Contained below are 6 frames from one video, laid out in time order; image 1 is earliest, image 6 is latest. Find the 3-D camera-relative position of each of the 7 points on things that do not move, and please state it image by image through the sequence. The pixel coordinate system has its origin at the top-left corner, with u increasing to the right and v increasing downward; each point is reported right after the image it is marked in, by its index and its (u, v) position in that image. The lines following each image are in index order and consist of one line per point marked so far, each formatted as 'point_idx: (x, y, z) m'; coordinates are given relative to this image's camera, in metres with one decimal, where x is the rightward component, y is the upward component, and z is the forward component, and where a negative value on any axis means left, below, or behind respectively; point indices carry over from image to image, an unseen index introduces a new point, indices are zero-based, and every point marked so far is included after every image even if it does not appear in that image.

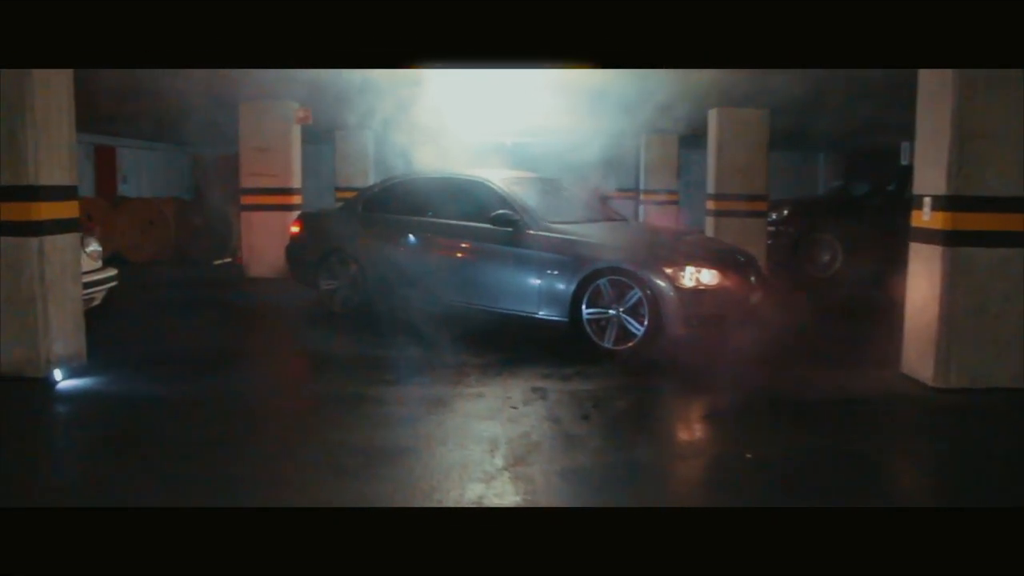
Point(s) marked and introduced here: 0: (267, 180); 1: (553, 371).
0: (-3.6, +1.6, +14.9) m
1: (+0.3, -0.7, +8.2) m
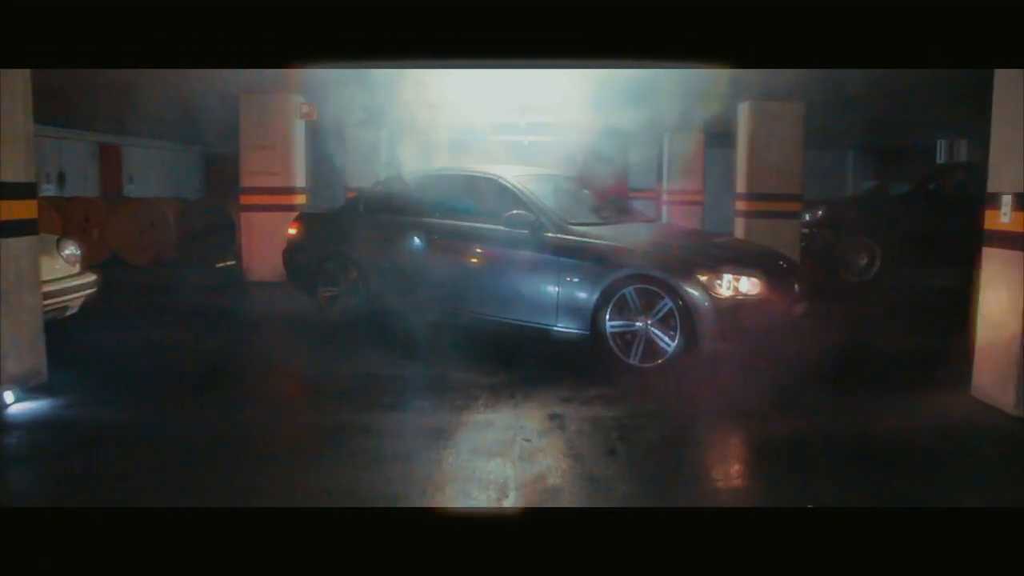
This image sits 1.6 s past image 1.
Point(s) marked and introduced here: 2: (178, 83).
0: (-3.3, +1.5, +14.1) m
1: (+0.4, -0.8, +7.3) m
2: (-5.1, +2.9, +15.4) m
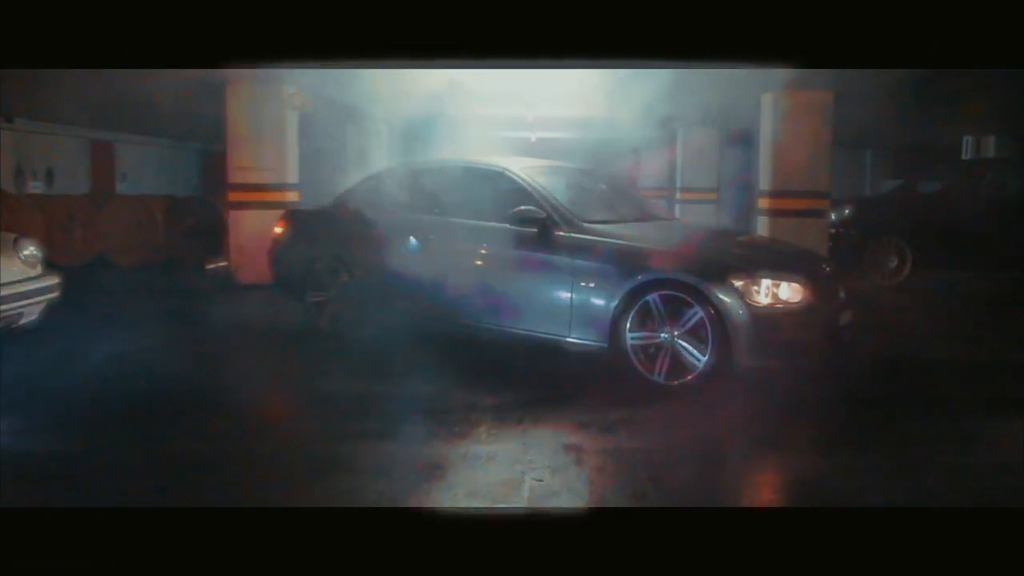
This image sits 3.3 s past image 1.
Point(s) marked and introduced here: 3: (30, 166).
0: (-3.3, +1.5, +13.3) m
1: (+0.5, -0.8, +6.4) m
2: (-5.0, +2.9, +14.6) m
3: (-9.0, +2.3, +19.1) m
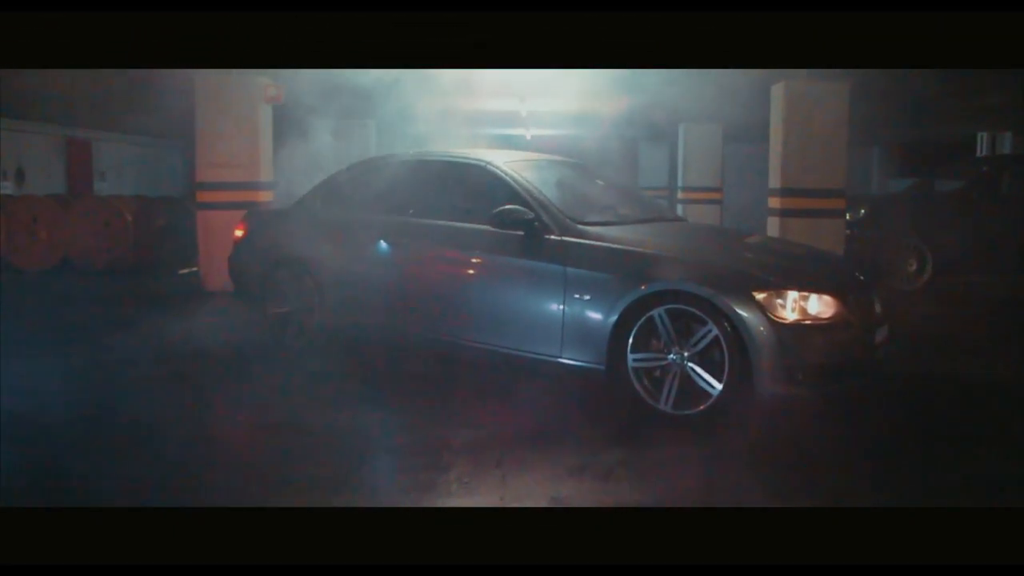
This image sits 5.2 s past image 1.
0: (-3.4, +1.4, +12.4) m
1: (+0.4, -0.9, +5.5) m
2: (-5.1, +2.8, +13.6) m
3: (-9.1, +2.2, +18.2) m
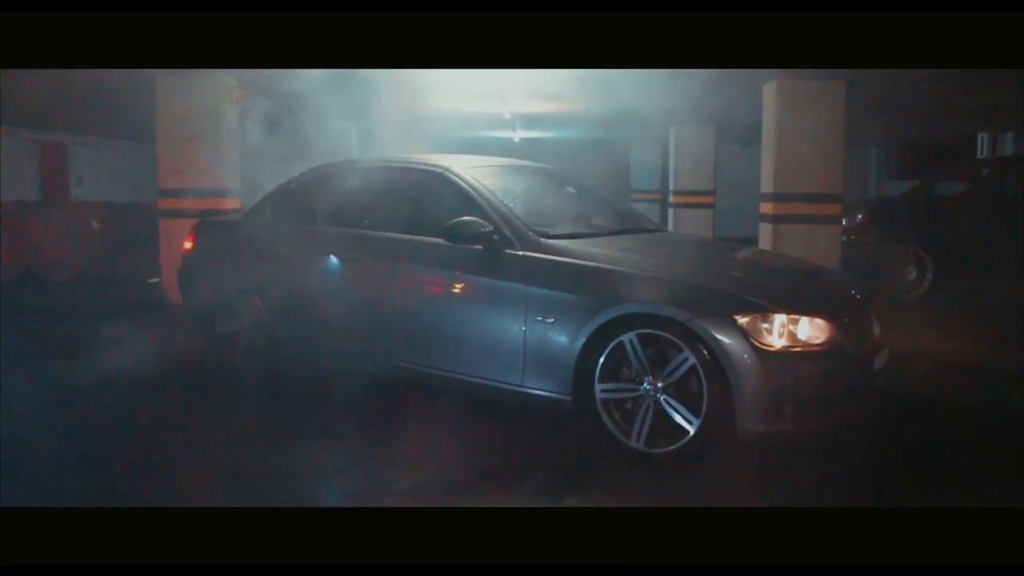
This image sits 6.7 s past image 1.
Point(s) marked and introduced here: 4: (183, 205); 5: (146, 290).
0: (-3.6, +1.3, +11.8) m
1: (+0.2, -1.0, +4.9) m
2: (-5.3, +2.7, +13.0) m
3: (-9.3, +2.0, +17.6) m
4: (-3.7, +1.0, +11.8) m
5: (-4.7, -0.1, +13.3) m
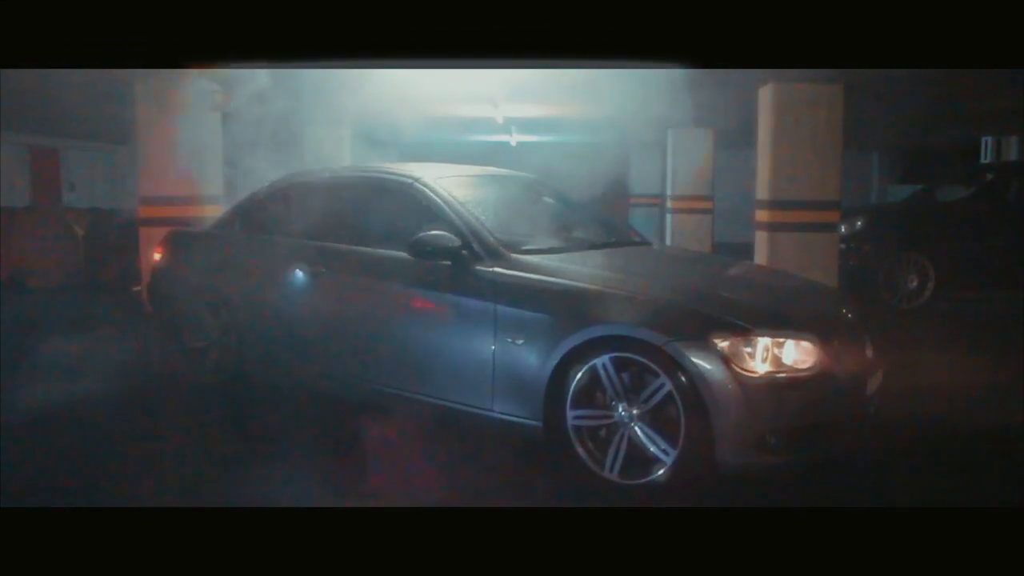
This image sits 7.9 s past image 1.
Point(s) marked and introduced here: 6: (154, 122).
0: (-3.7, +1.2, +11.5) m
1: (0.0, -1.1, +4.6) m
2: (-5.4, +2.6, +12.8) m
3: (-9.4, +1.9, +17.4) m
4: (-3.9, +0.9, +11.5) m
5: (-4.8, -0.2, +13.0) m
6: (-3.9, +1.8, +11.3) m
